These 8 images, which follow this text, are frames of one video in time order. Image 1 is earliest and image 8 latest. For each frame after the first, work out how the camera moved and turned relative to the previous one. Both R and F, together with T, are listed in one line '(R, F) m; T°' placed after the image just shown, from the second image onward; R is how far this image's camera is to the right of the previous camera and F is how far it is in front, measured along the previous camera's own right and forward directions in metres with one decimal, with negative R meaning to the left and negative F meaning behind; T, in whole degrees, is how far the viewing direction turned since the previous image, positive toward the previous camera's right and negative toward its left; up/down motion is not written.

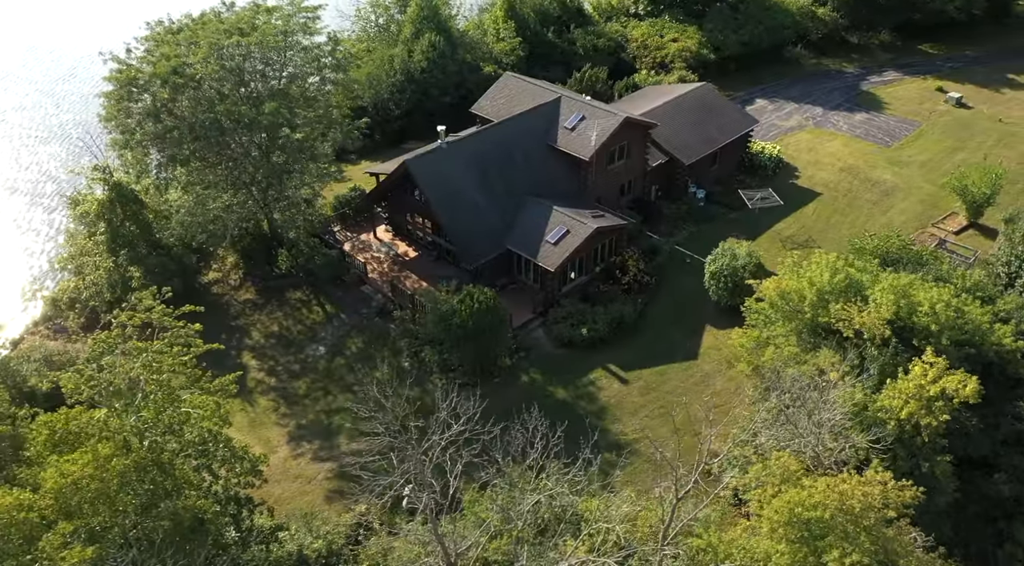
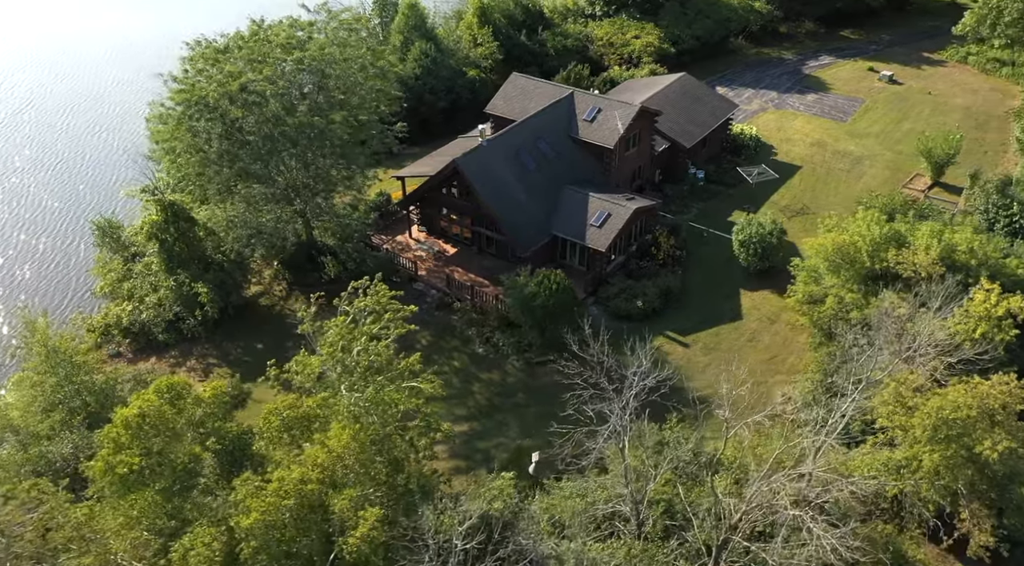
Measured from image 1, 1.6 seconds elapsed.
(-8.1, -2.0) m; +8°
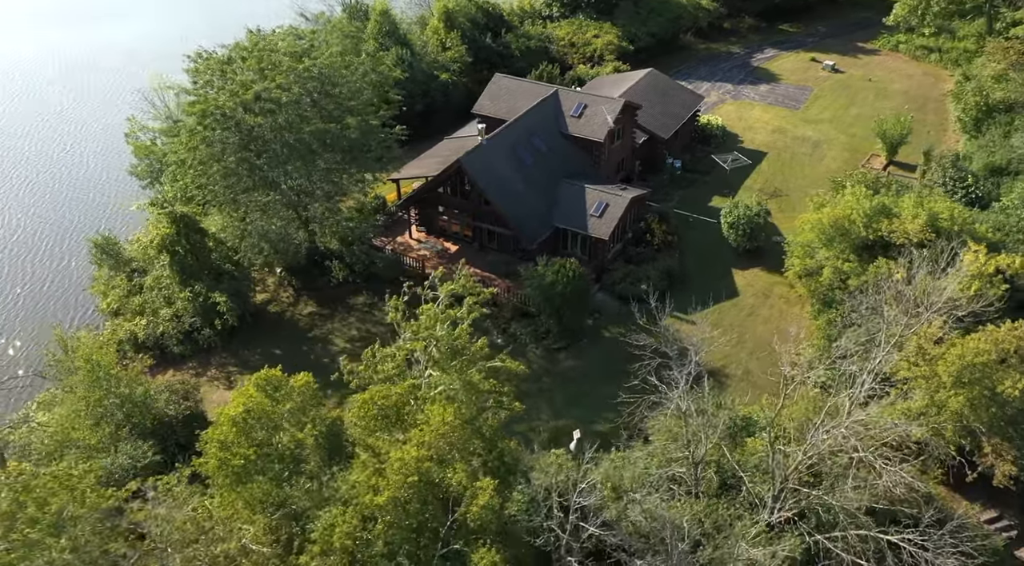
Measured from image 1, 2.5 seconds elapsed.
(-4.2, -1.4) m; +5°
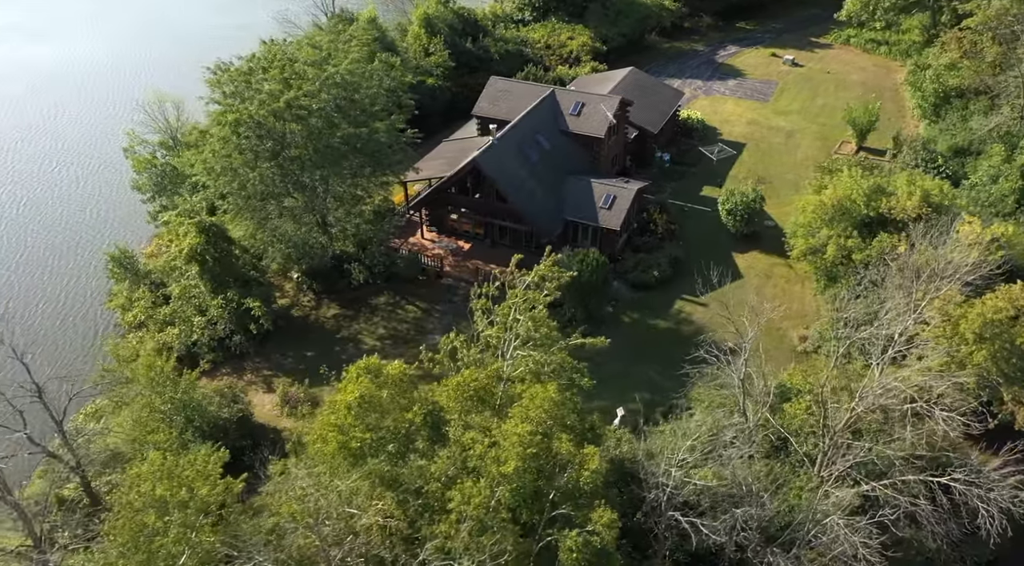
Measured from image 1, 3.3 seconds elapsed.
(-4.3, -1.6) m; +4°
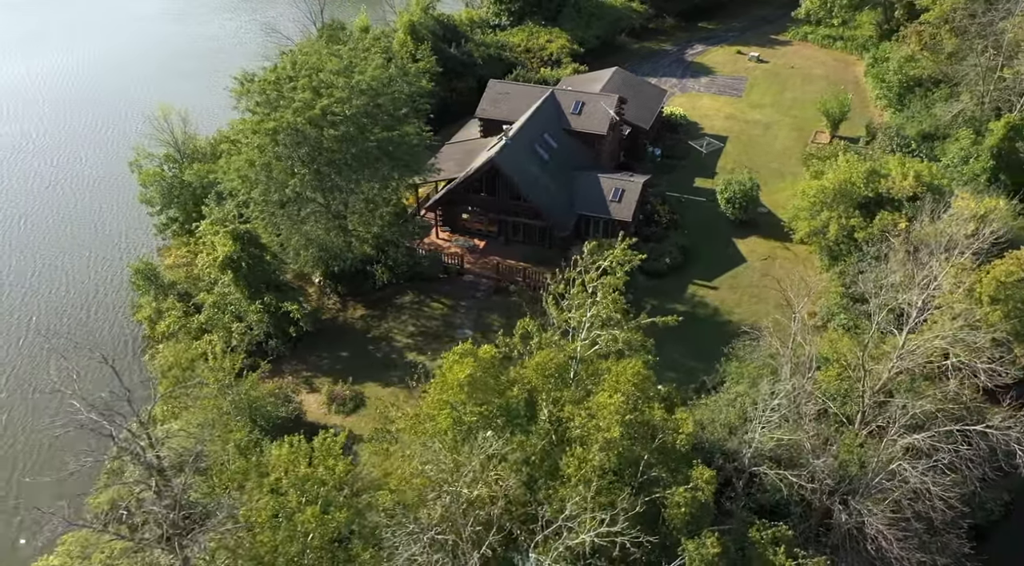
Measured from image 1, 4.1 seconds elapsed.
(-4.4, -1.6) m; +4°
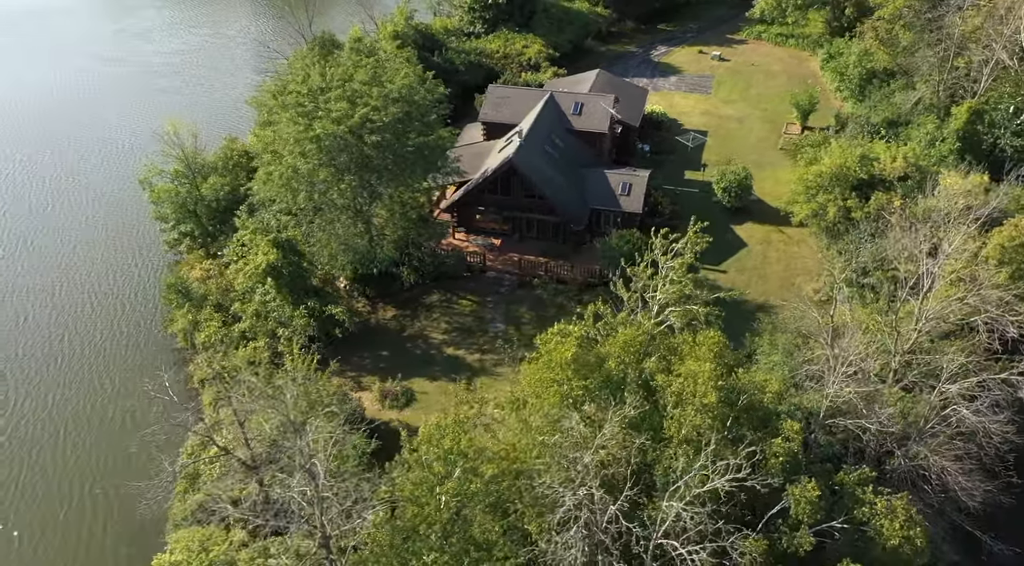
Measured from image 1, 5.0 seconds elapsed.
(-5.3, -2.0) m; +5°
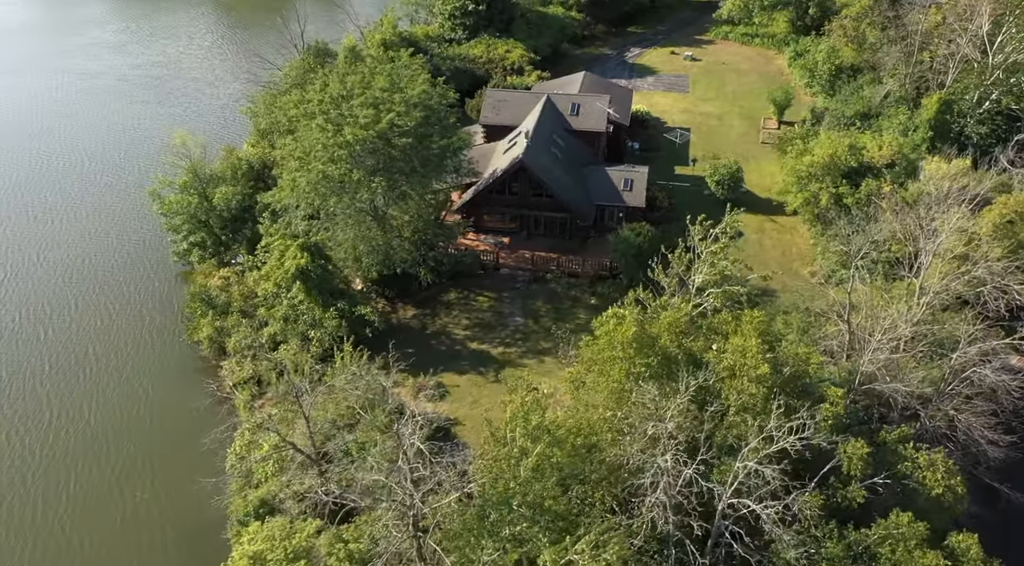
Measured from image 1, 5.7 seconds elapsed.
(-3.8, -1.7) m; +3°
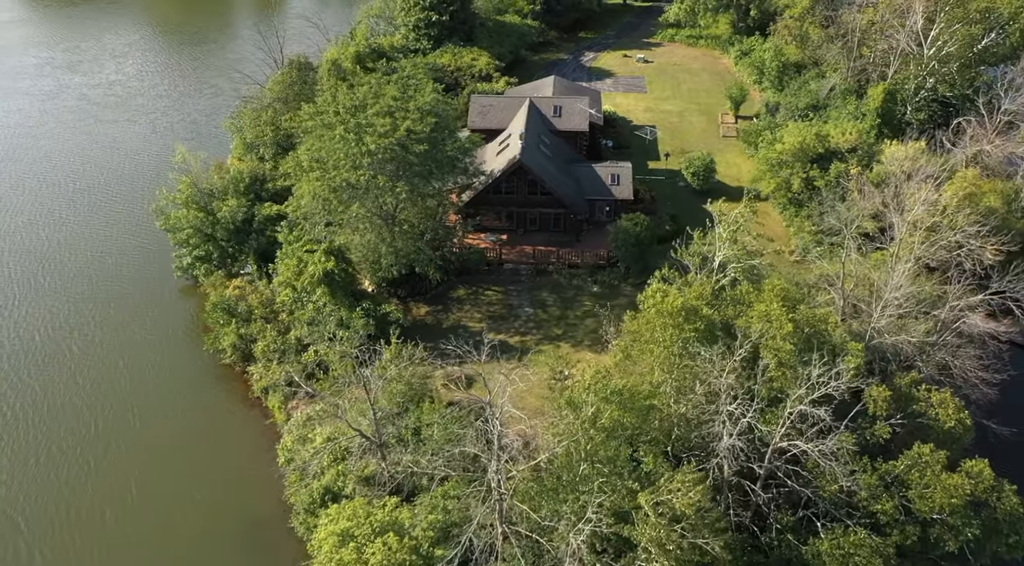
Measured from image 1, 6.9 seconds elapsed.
(-4.8, -2.8) m; +5°
